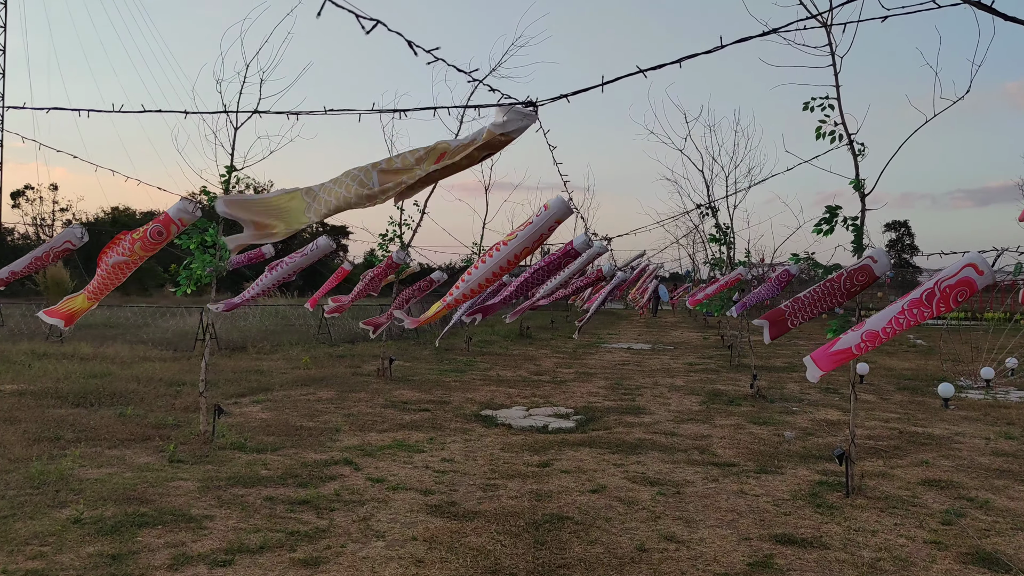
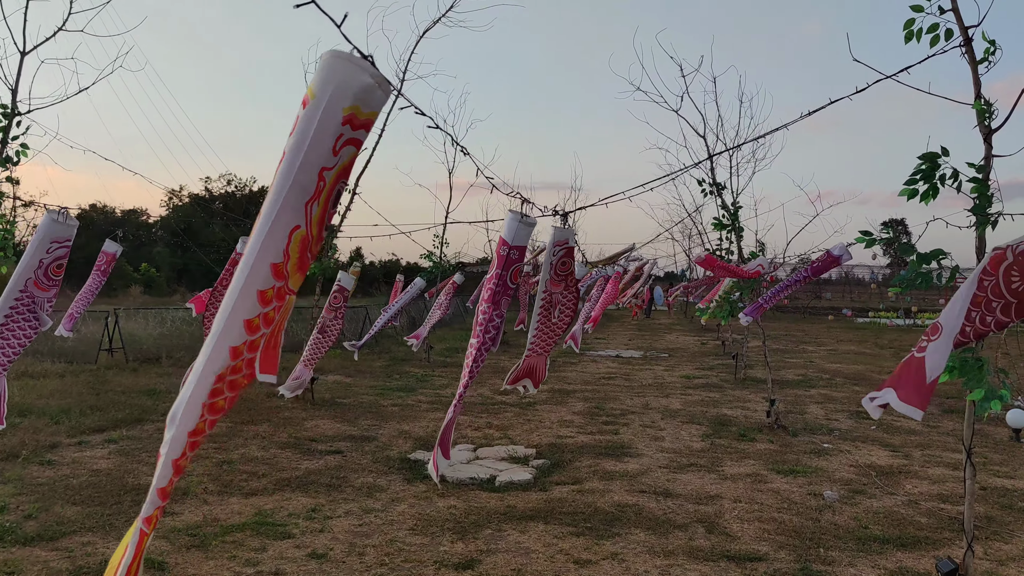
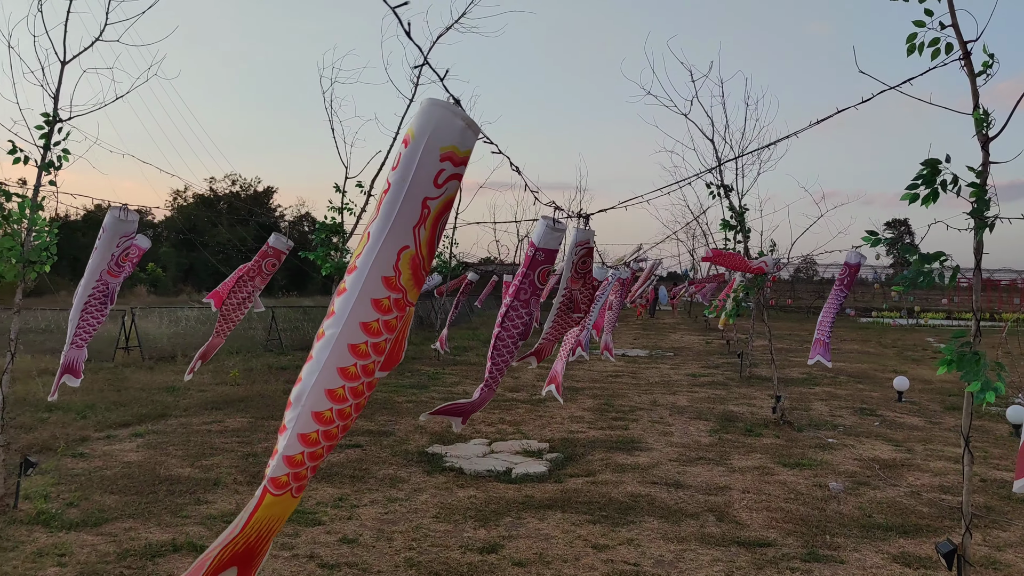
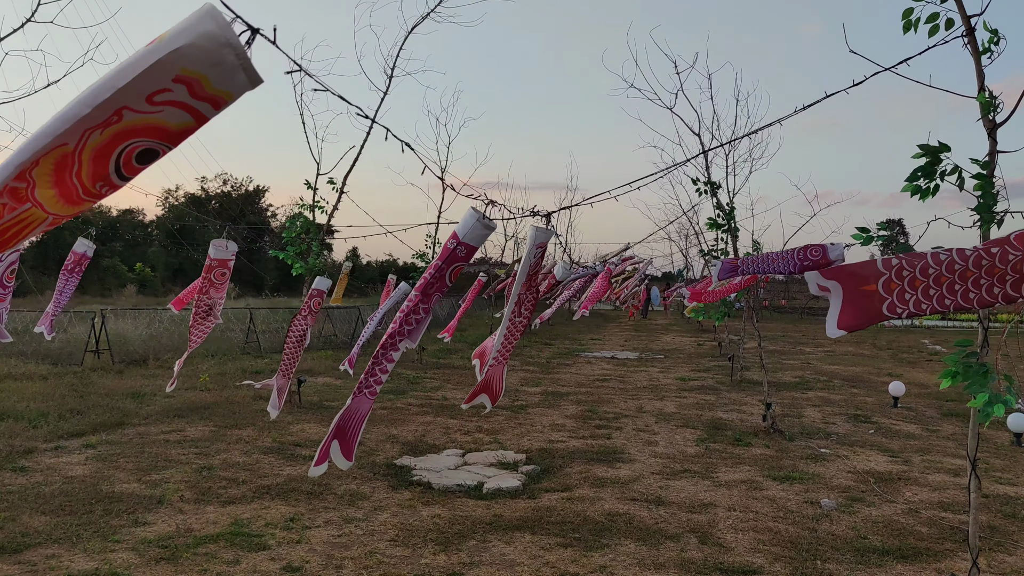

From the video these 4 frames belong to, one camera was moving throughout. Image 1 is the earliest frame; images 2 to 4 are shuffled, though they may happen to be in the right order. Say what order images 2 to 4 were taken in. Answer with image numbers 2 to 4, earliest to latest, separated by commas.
3, 2, 4
